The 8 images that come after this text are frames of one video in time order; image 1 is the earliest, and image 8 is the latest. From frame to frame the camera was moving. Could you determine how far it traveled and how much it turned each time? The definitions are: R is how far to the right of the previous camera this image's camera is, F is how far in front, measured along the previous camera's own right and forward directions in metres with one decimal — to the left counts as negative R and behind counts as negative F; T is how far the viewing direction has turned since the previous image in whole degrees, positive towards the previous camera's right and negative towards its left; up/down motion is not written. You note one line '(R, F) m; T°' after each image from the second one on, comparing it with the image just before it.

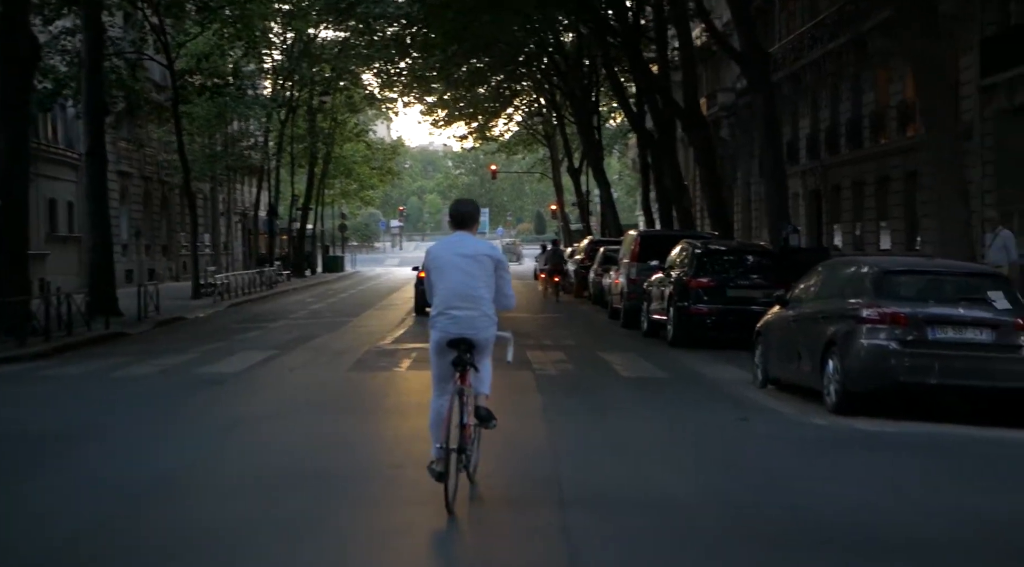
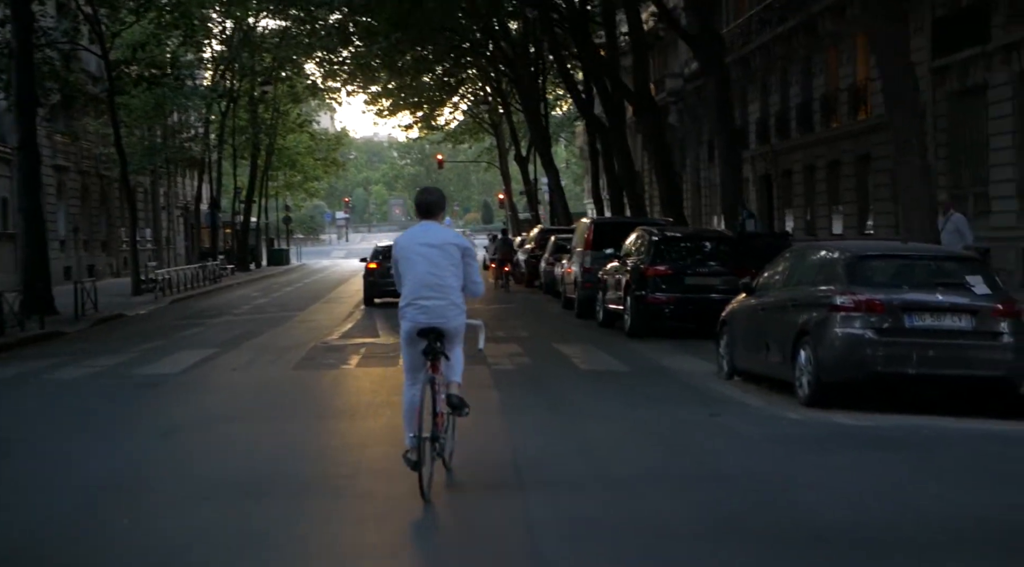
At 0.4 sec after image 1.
(-0.1, +0.7) m; +2°
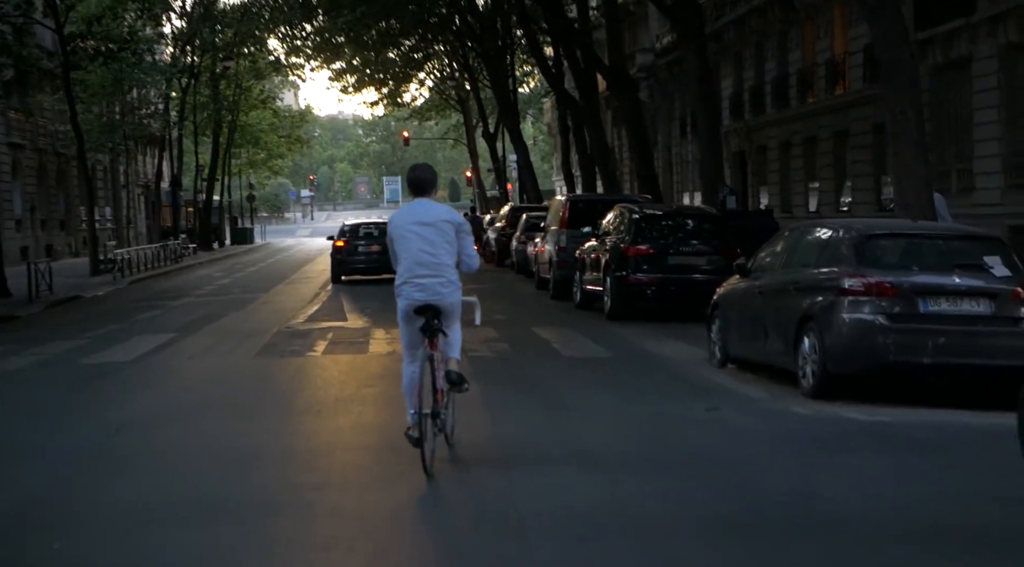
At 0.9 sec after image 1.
(-0.1, +0.9) m; +1°
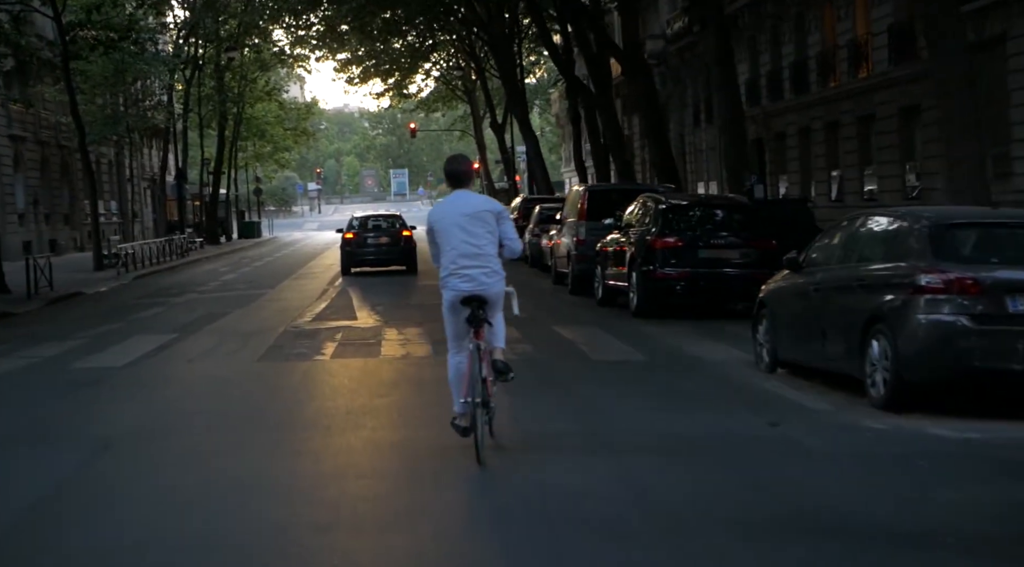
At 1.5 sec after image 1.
(-0.2, +1.1) m; 0°
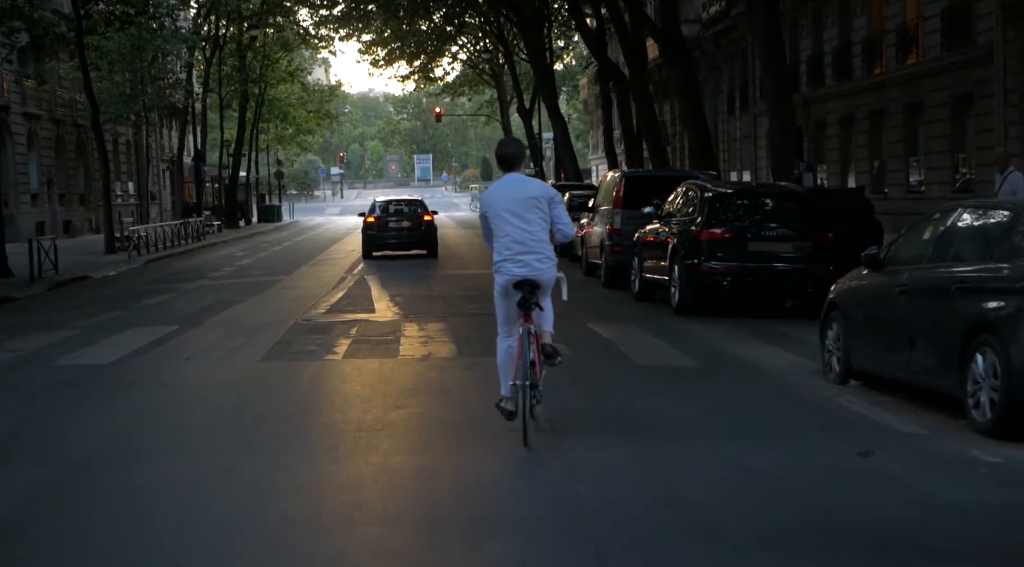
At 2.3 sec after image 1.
(-0.1, +1.4) m; -1°
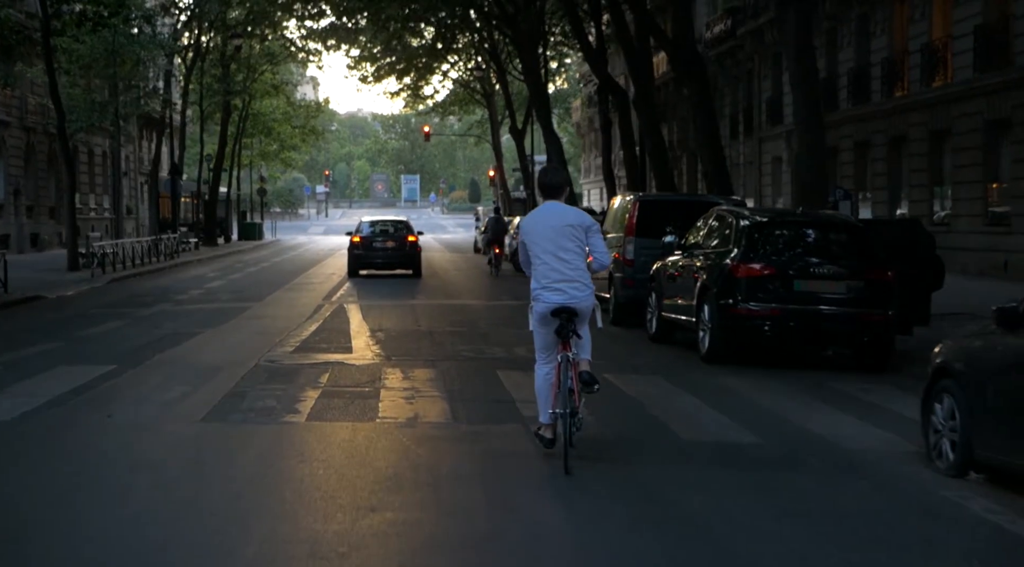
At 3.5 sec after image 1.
(-0.2, +2.4) m; +1°
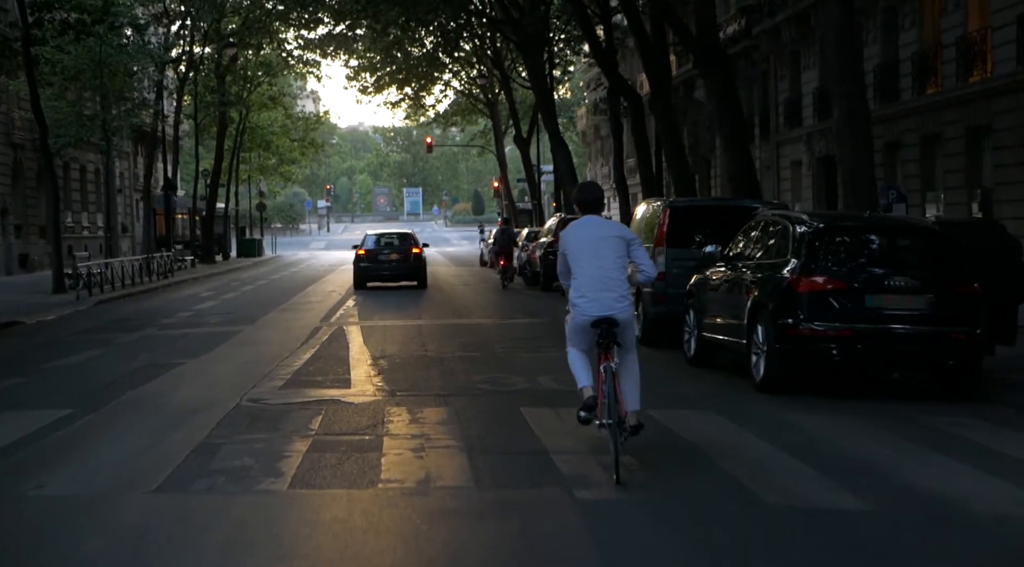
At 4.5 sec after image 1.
(-0.2, +1.9) m; 0°
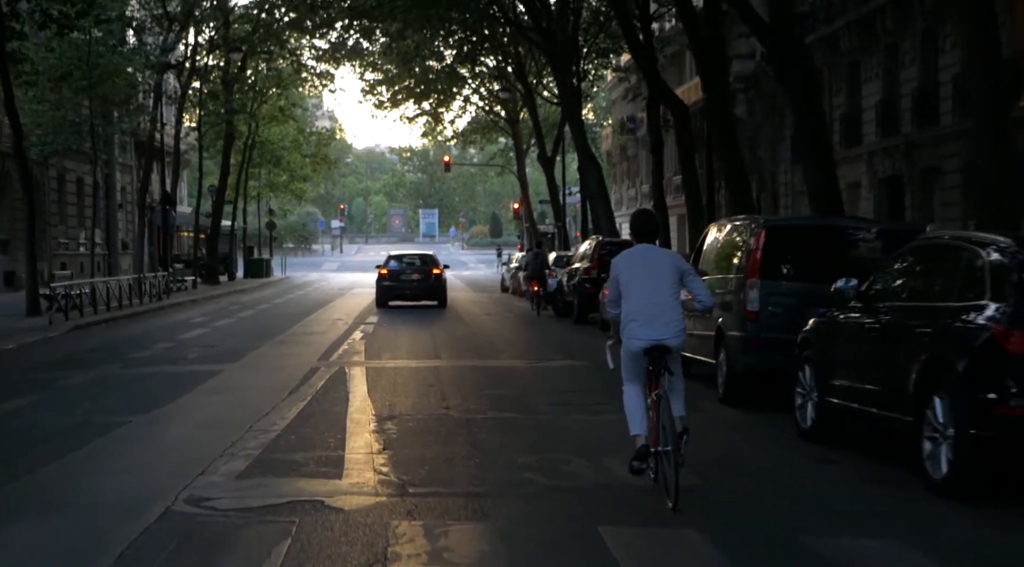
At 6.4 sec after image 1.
(-0.3, +3.6) m; -1°
